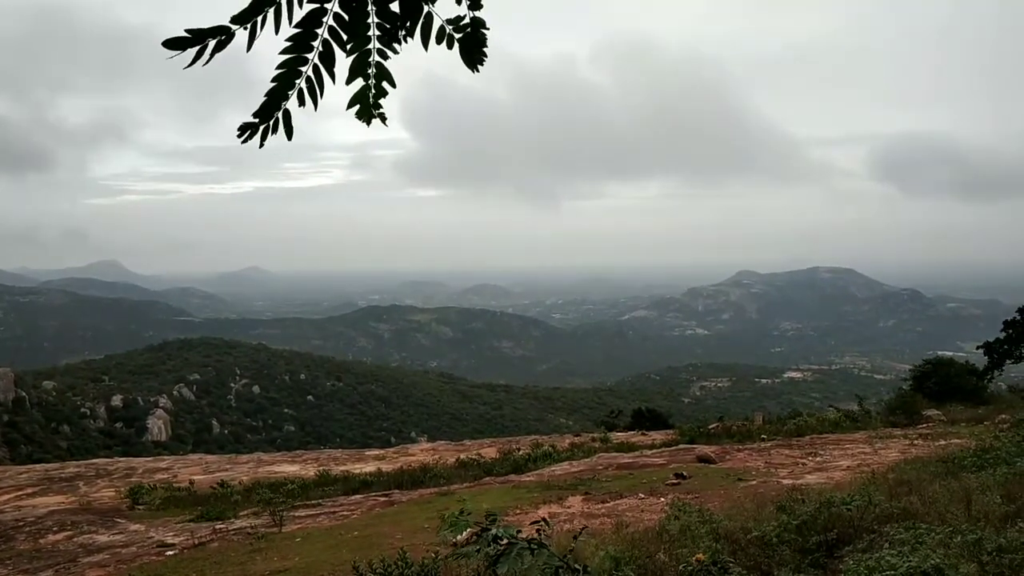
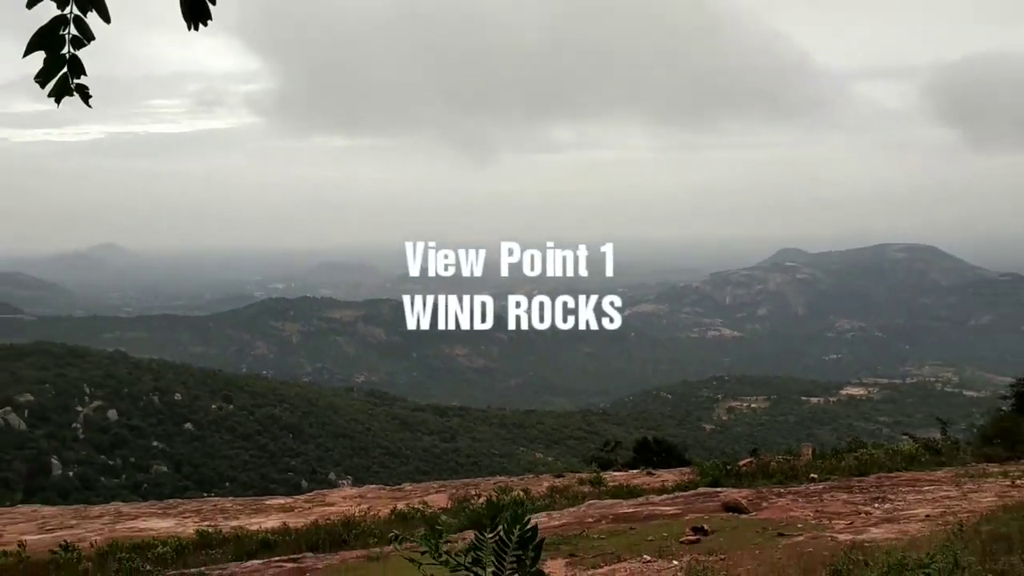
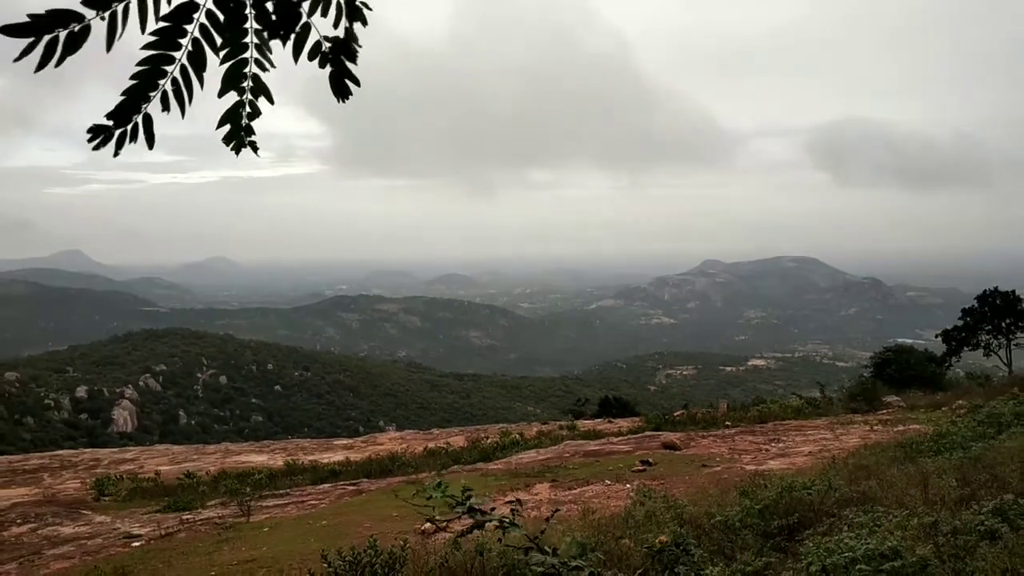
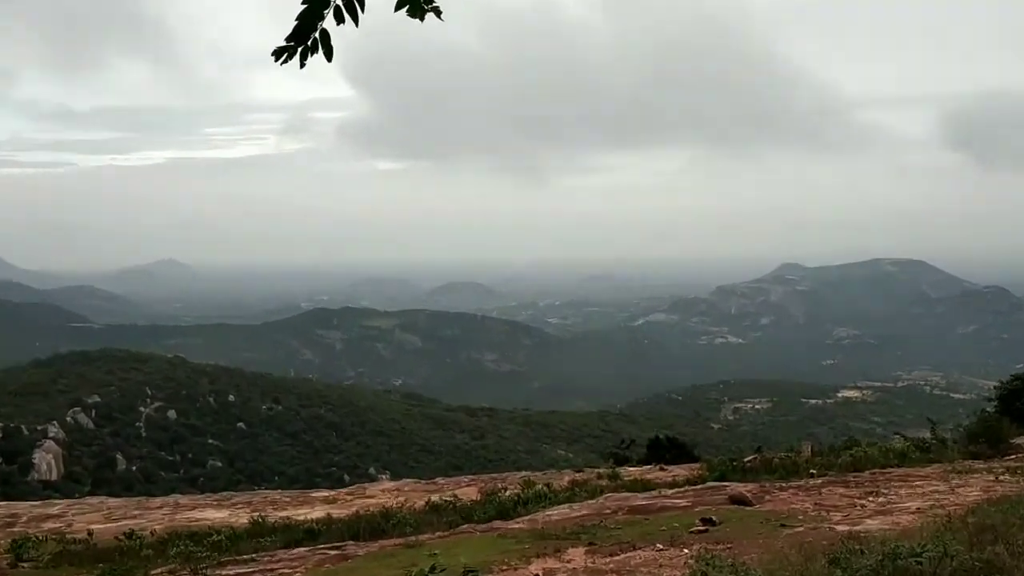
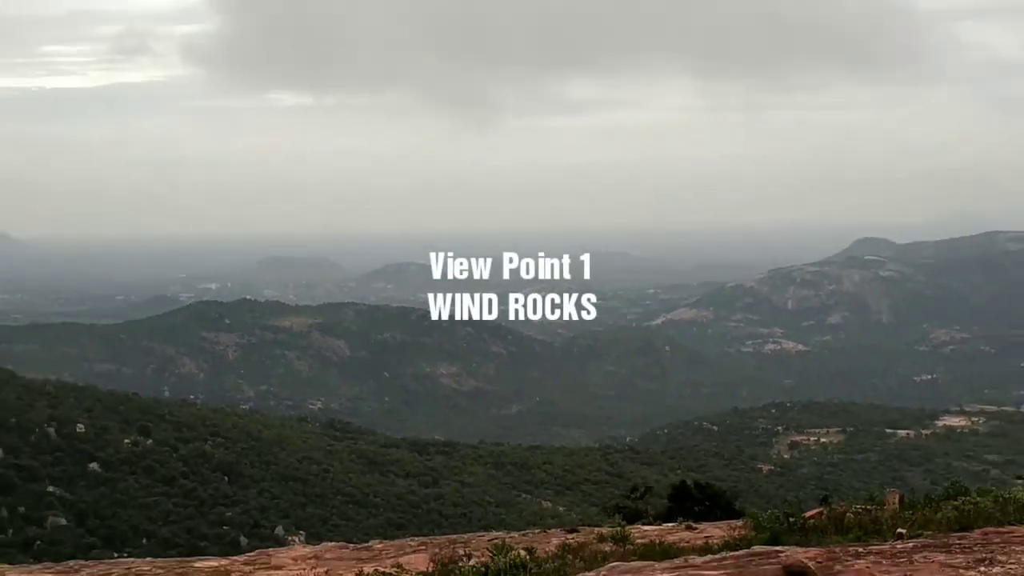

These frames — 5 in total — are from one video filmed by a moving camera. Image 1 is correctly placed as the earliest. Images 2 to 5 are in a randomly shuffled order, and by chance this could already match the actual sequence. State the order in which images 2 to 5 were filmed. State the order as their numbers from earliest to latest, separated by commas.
4, 5, 2, 3
